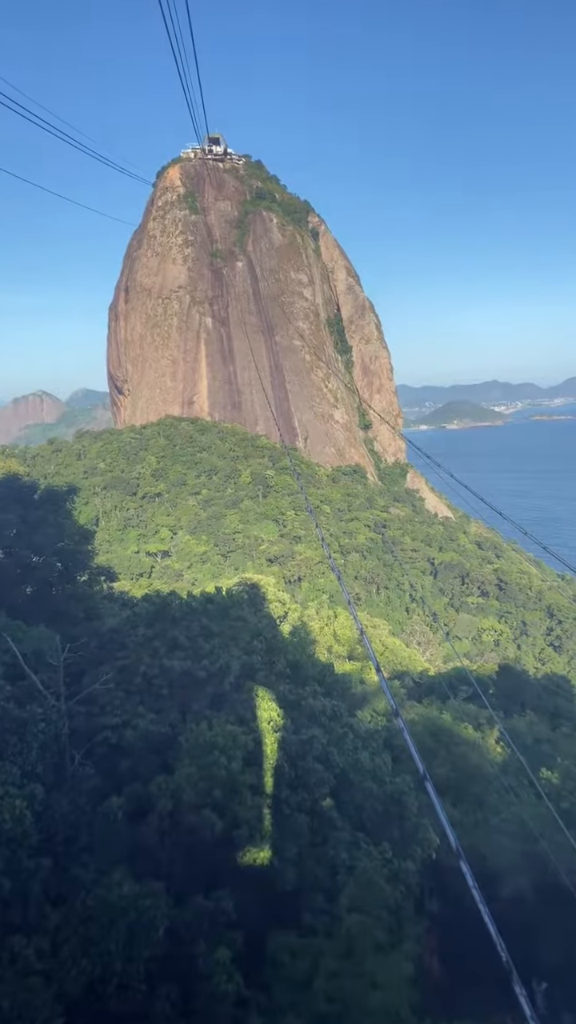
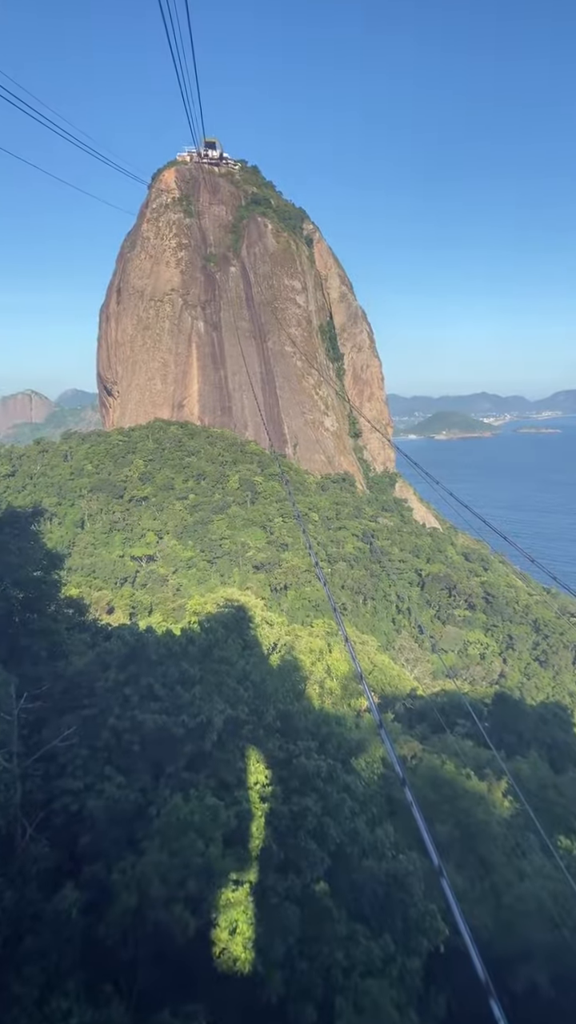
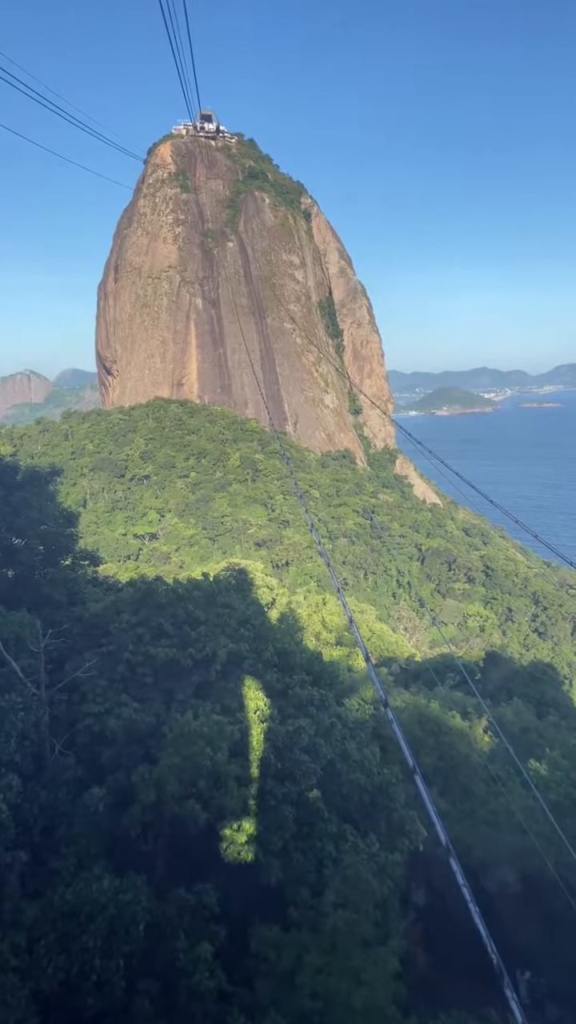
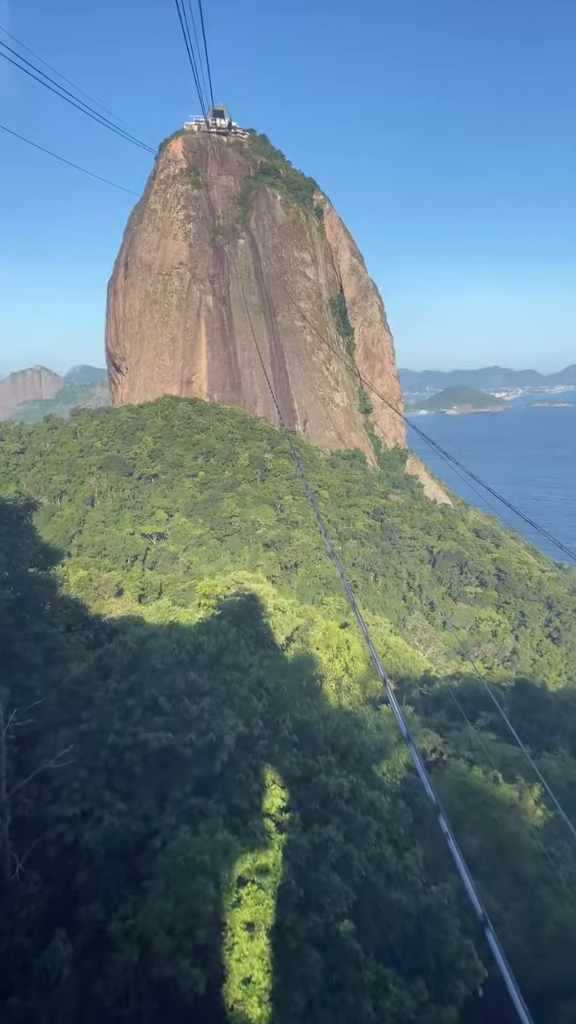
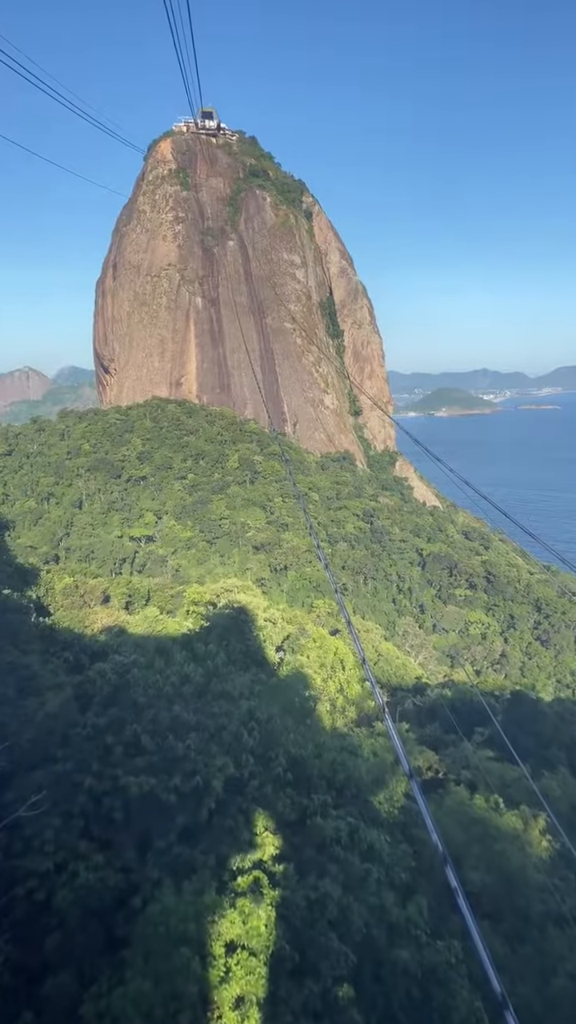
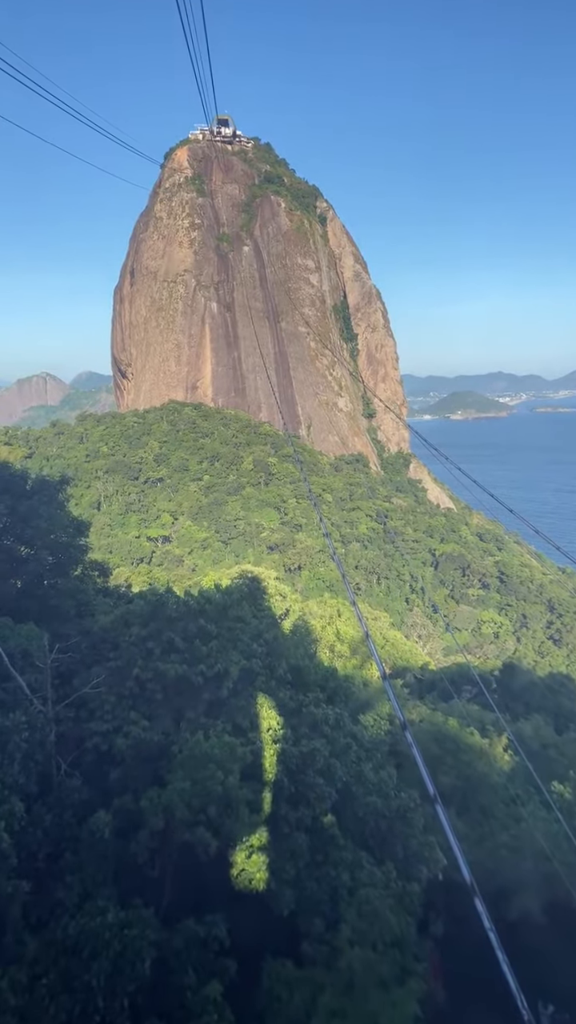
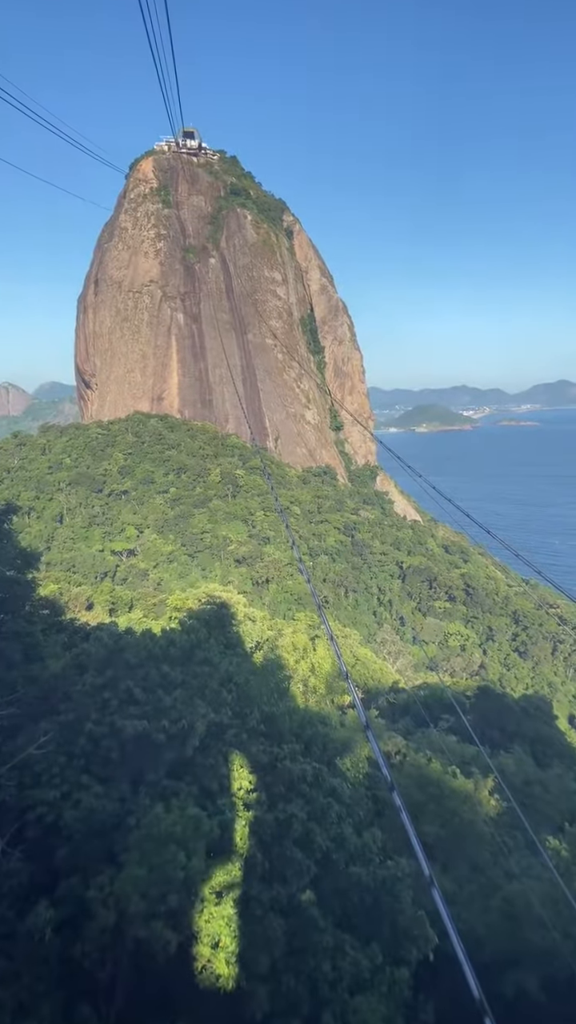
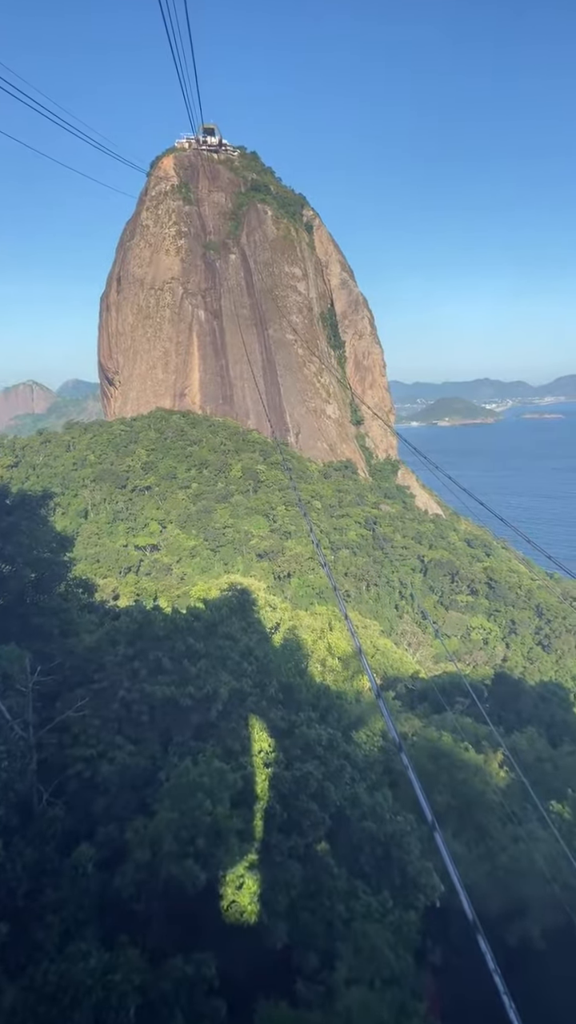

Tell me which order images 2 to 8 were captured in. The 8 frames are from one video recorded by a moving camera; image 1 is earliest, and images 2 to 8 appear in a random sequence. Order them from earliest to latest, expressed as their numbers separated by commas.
3, 6, 8, 2, 7, 4, 5
